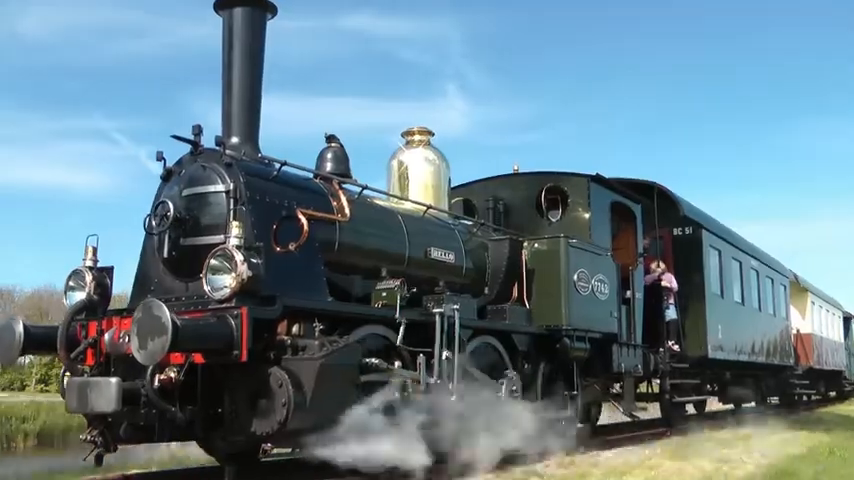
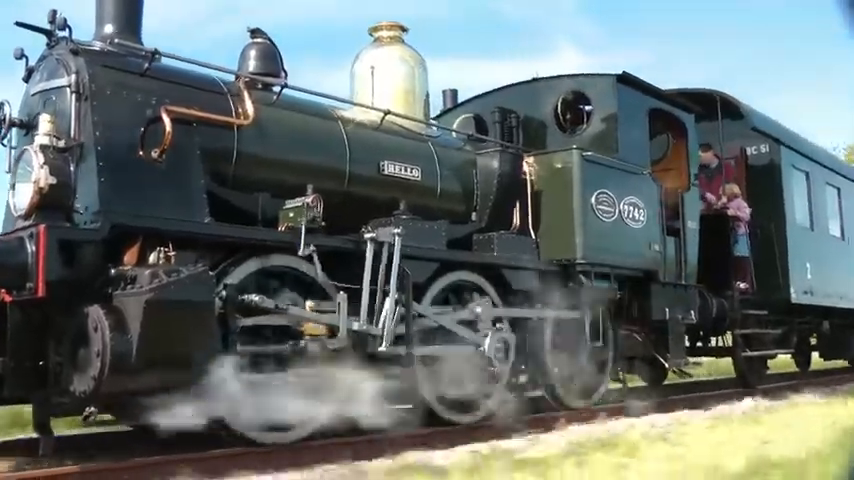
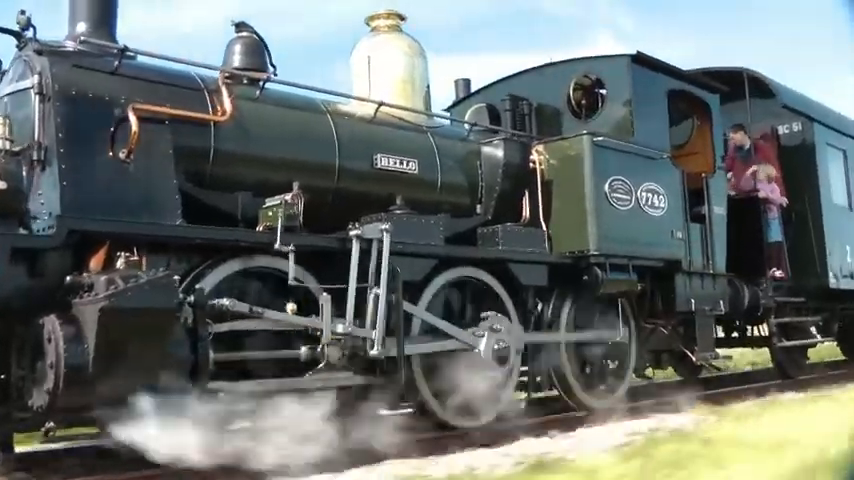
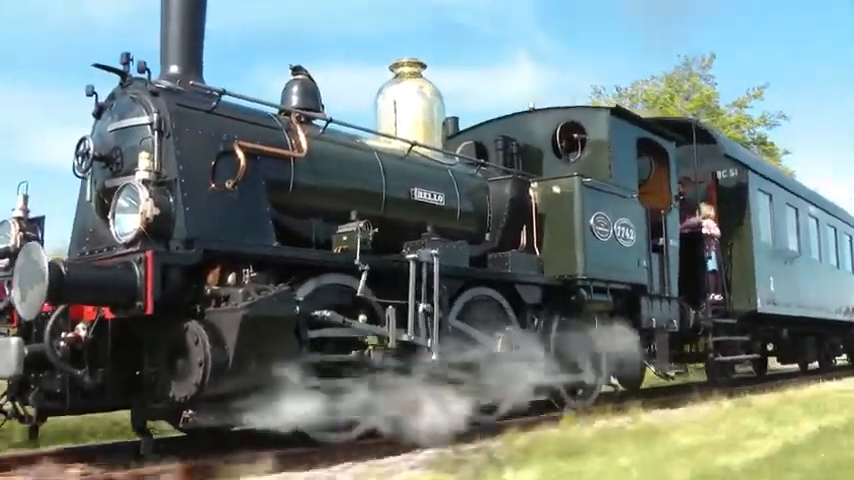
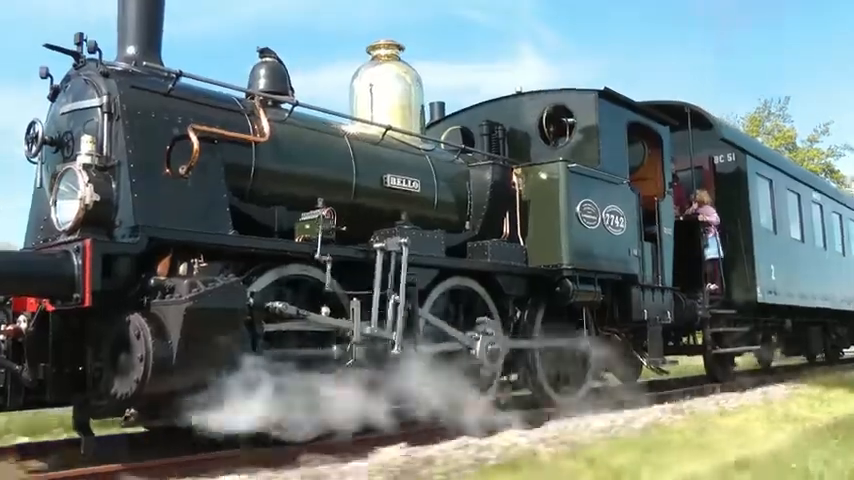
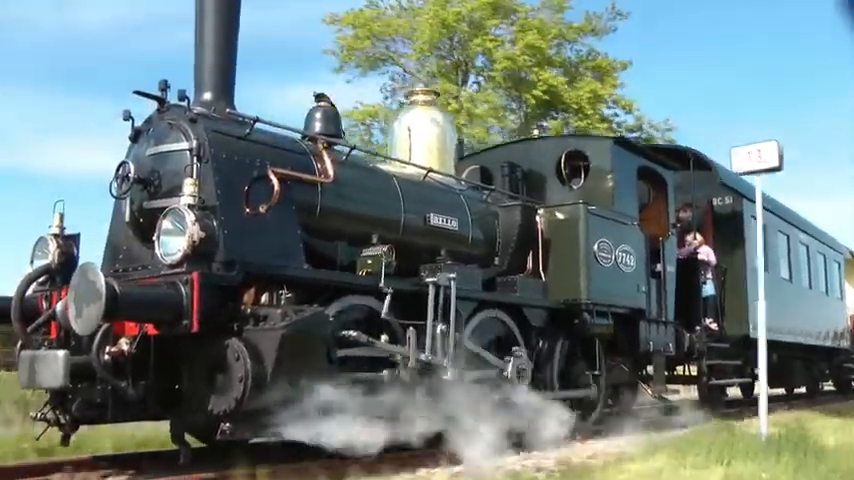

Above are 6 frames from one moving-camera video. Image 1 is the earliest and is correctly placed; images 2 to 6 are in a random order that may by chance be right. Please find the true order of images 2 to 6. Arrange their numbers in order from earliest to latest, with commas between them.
6, 4, 5, 2, 3
